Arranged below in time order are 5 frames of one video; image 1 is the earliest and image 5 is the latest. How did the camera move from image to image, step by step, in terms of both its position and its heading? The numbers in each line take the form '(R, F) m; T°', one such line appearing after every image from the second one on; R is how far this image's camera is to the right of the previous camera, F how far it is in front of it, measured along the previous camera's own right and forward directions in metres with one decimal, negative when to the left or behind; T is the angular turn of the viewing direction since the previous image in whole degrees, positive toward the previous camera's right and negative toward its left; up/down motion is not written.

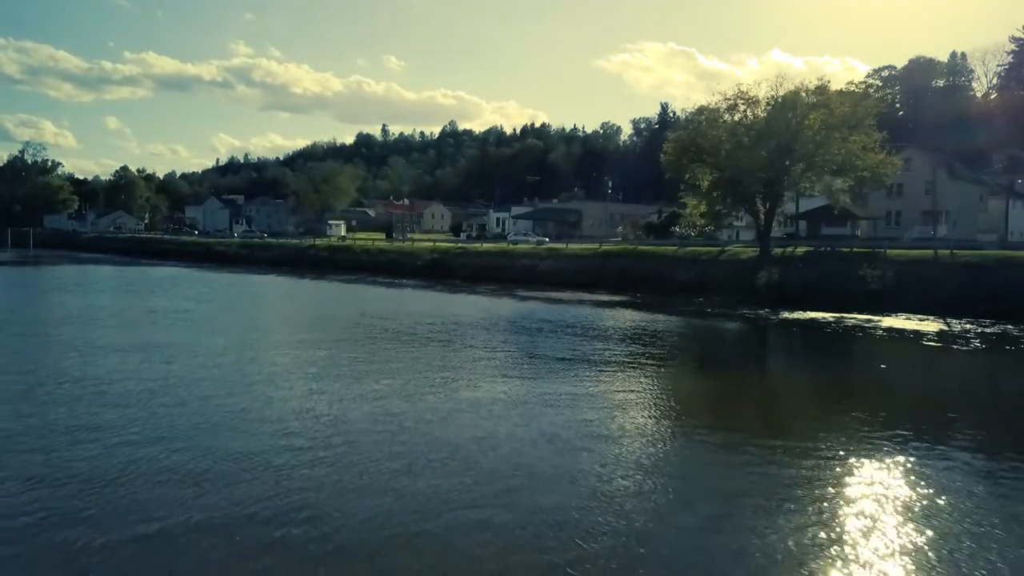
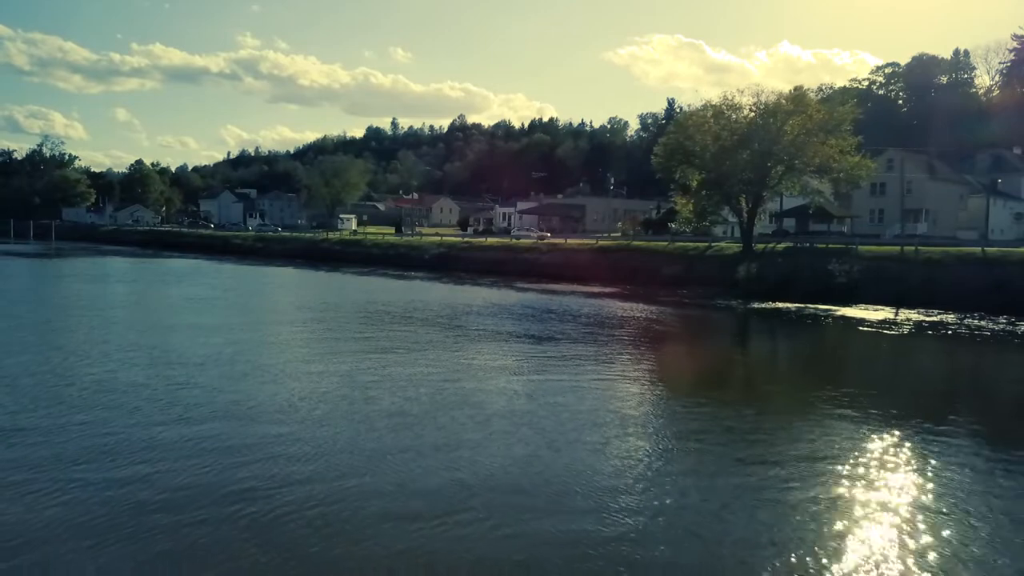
(+0.2, -1.9) m; -1°
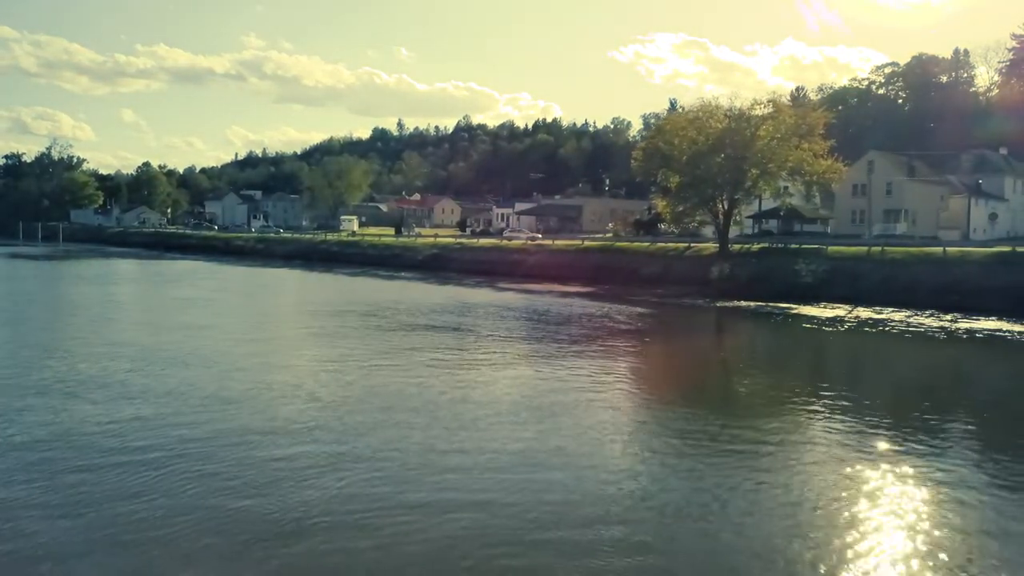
(+0.6, -1.0) m; 0°
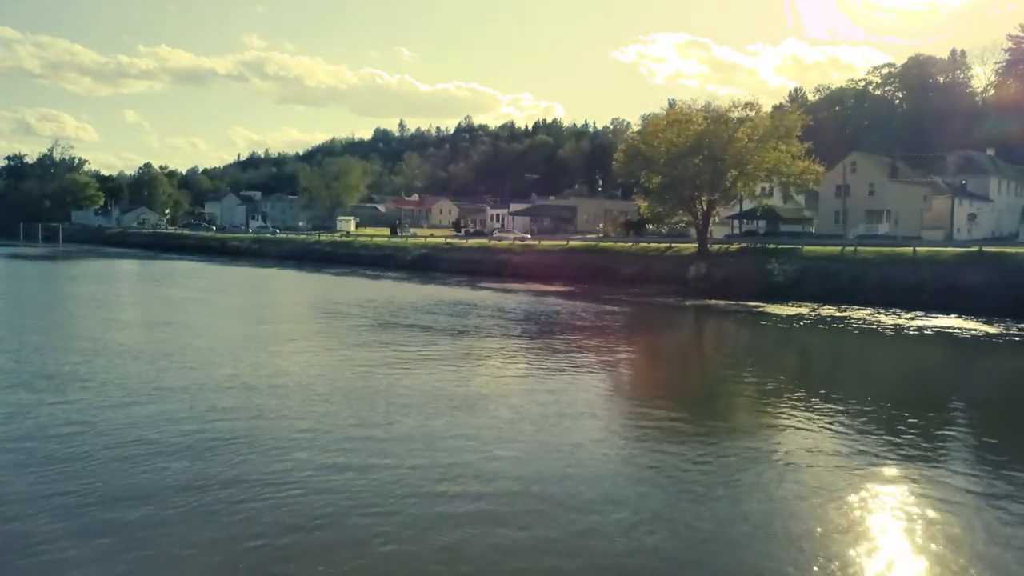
(+0.6, -0.5) m; 0°
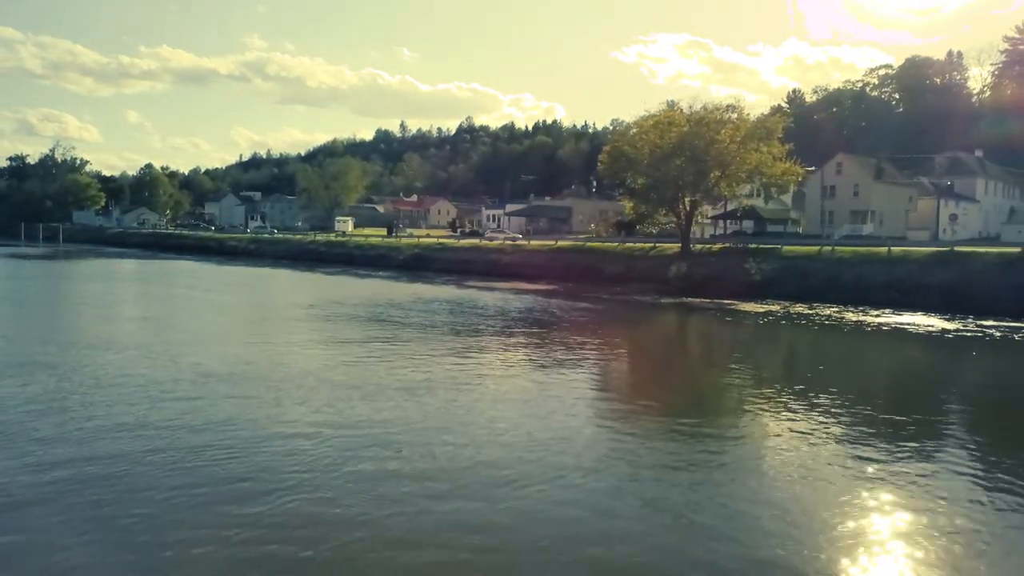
(+0.4, -0.6) m; 0°
